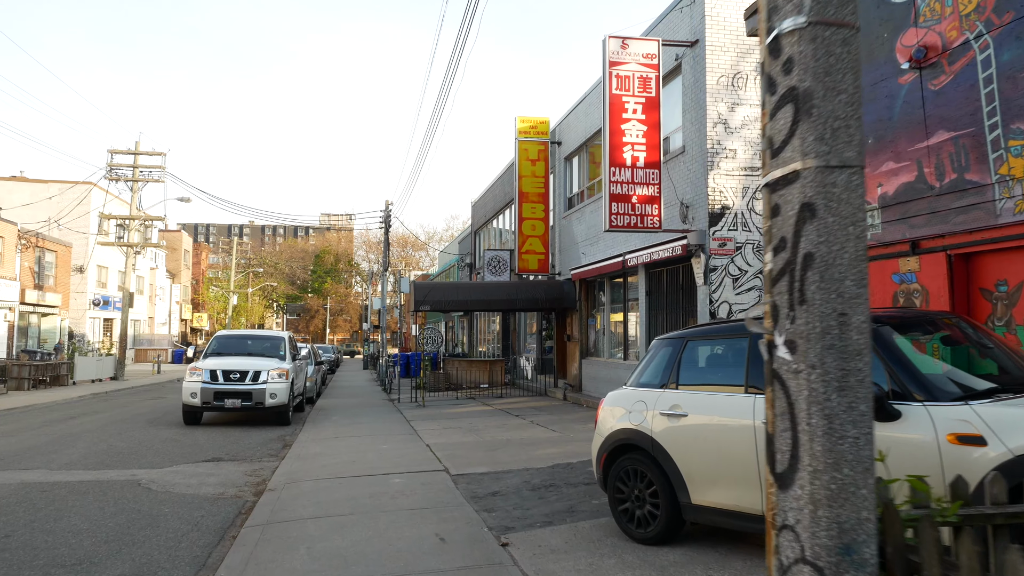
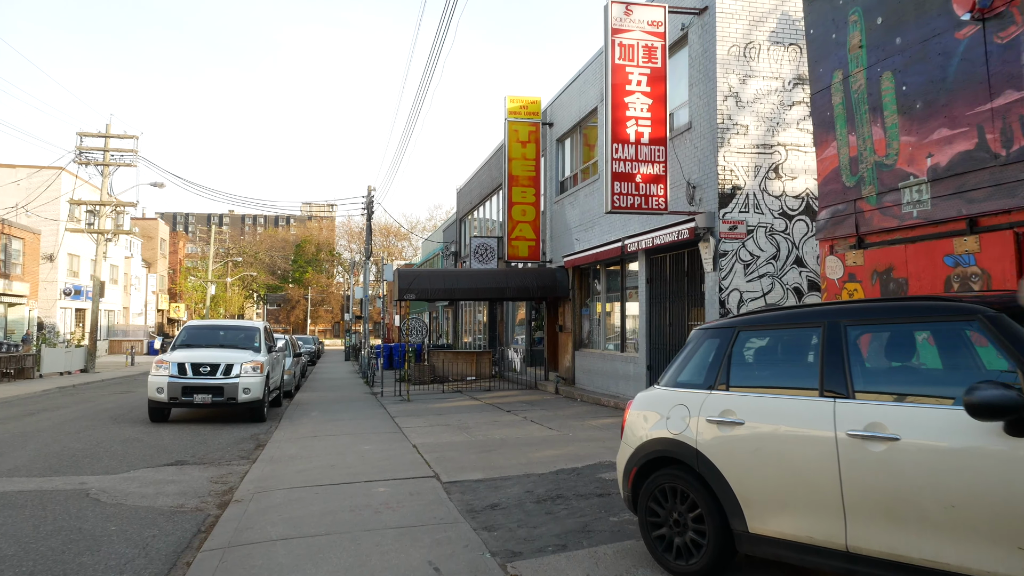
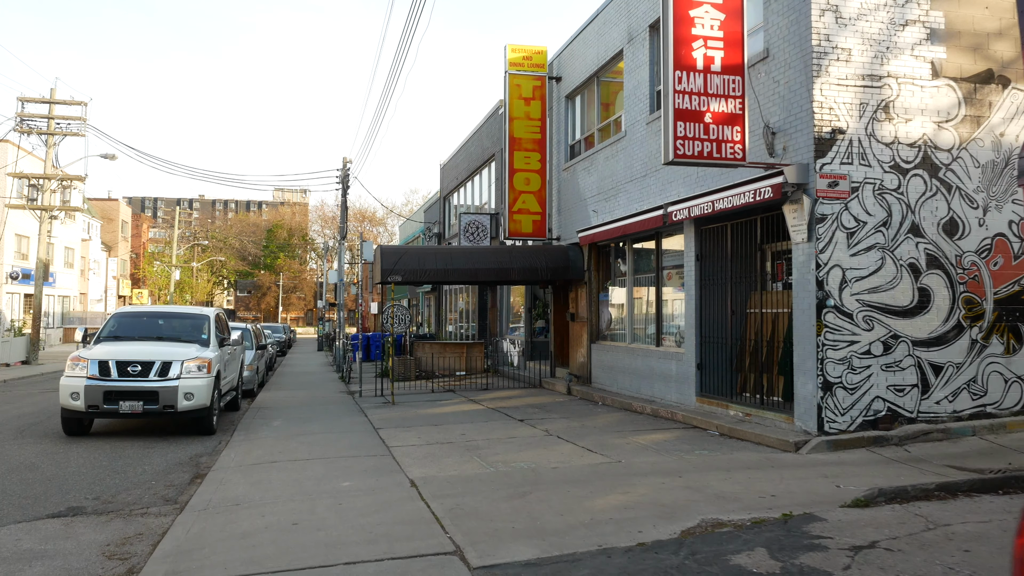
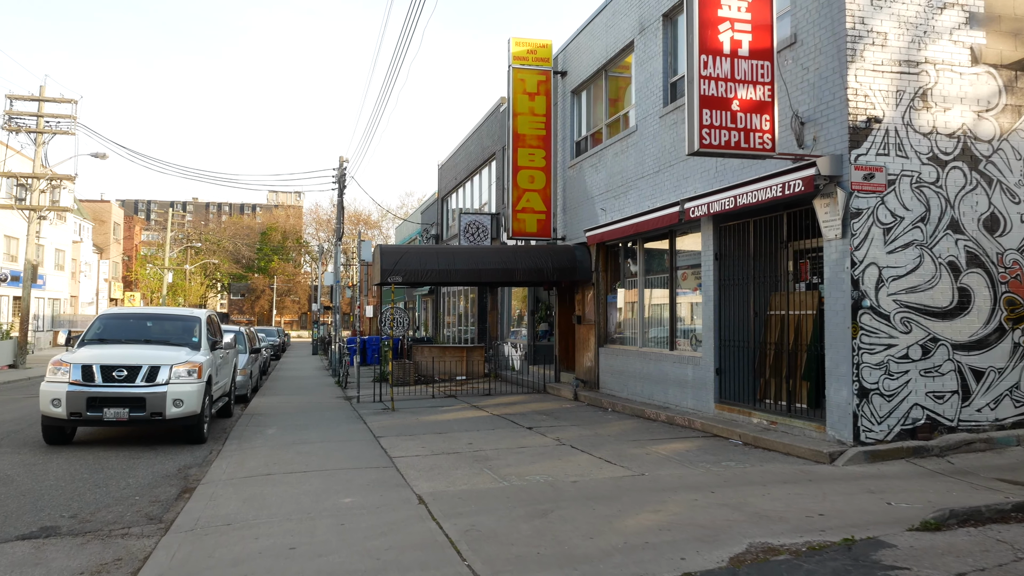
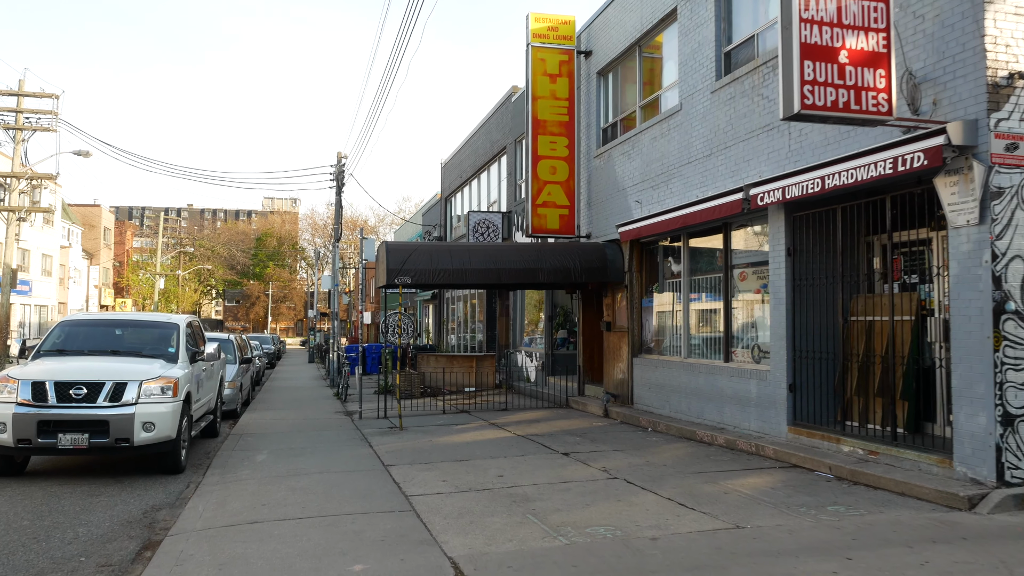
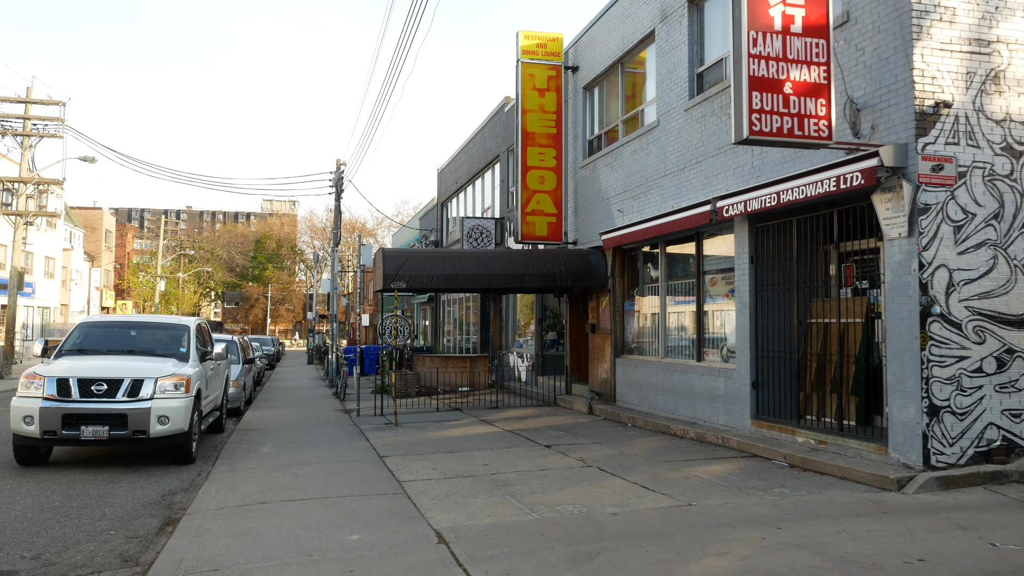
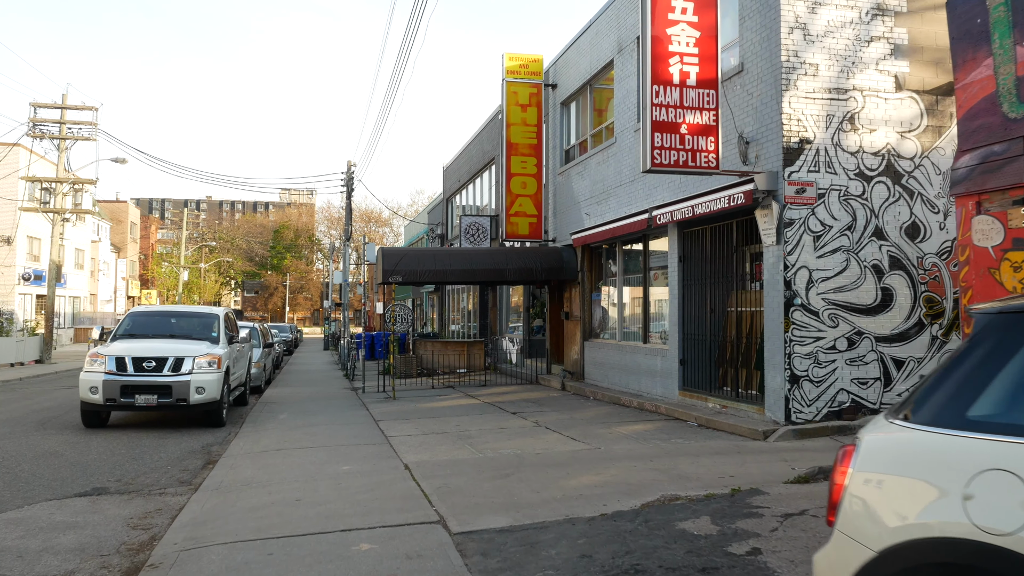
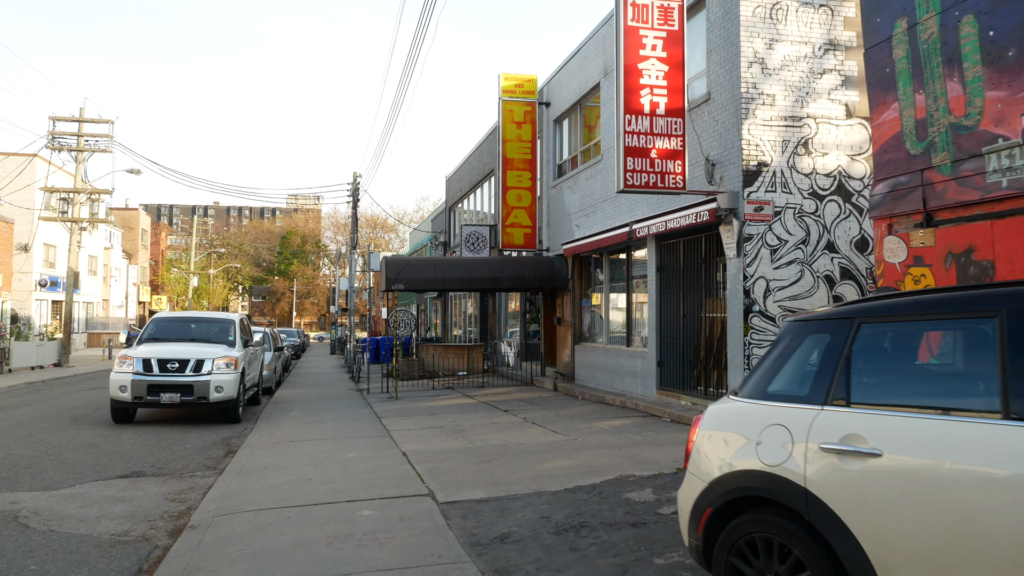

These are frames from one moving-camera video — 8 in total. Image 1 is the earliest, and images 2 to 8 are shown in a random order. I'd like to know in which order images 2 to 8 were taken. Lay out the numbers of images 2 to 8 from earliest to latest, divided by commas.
2, 8, 7, 3, 4, 6, 5
